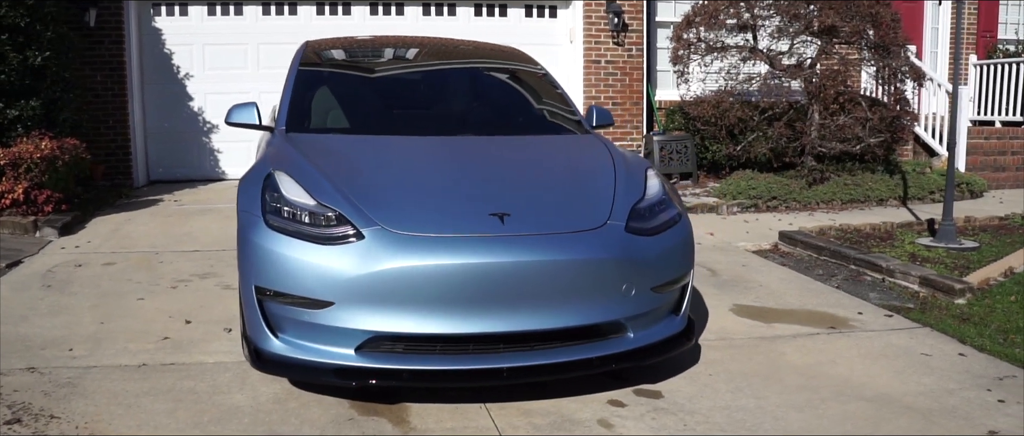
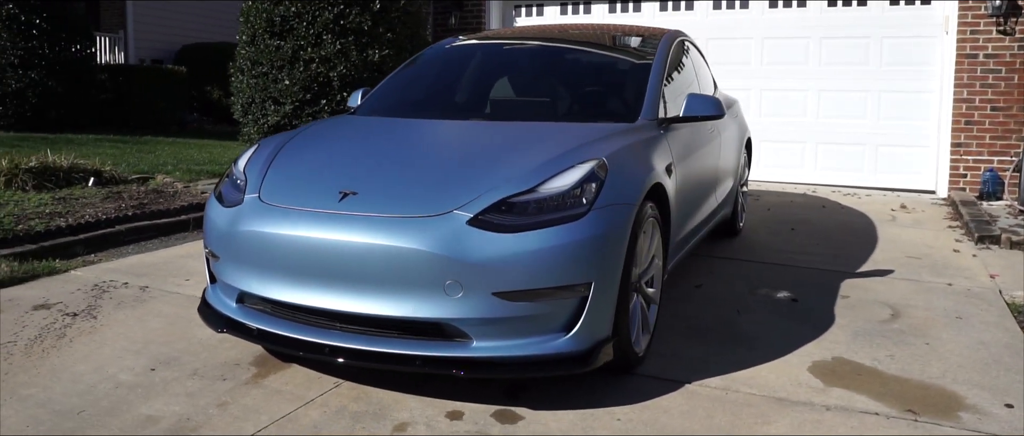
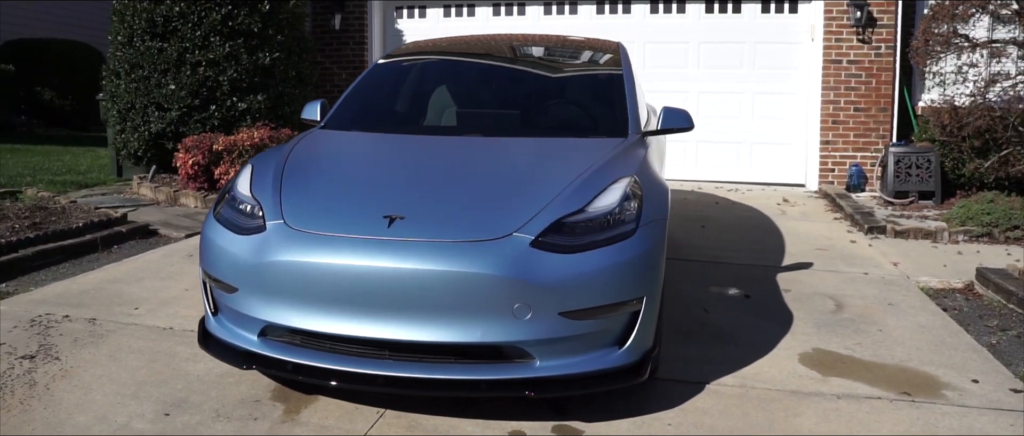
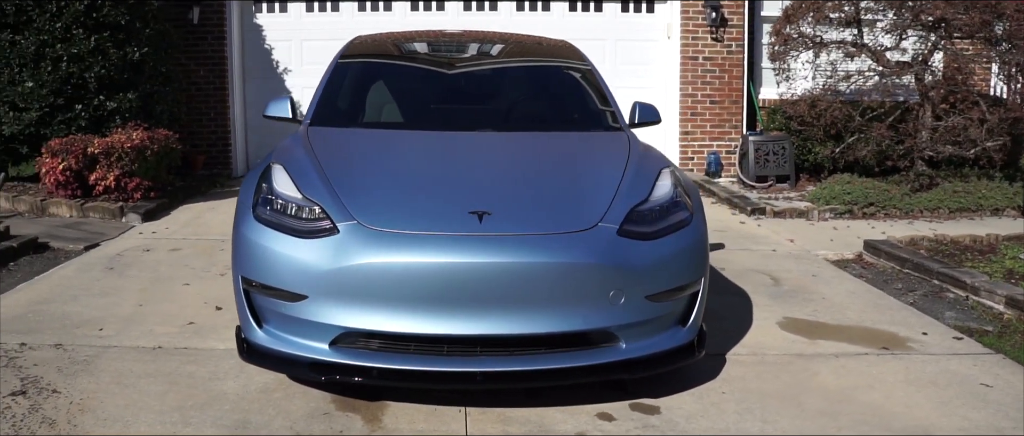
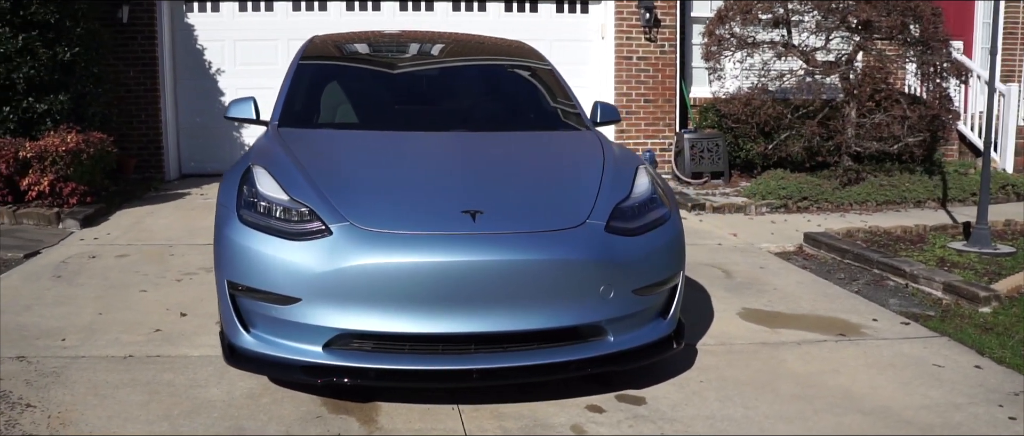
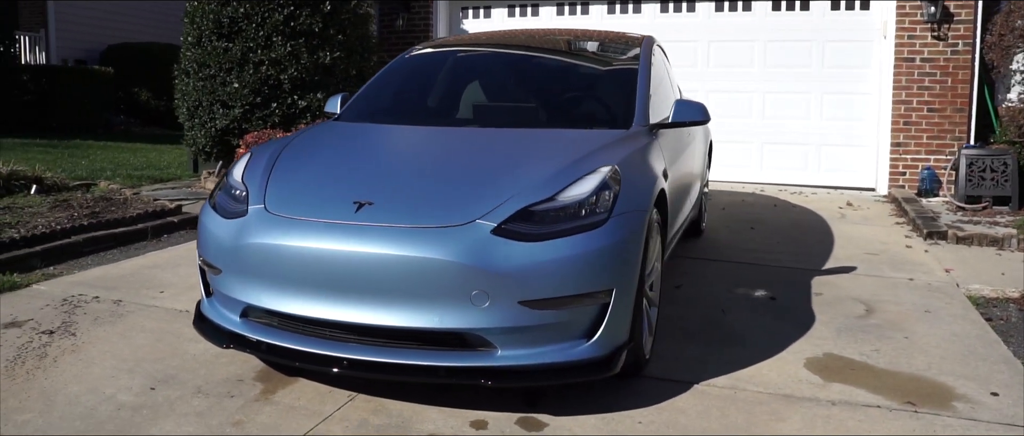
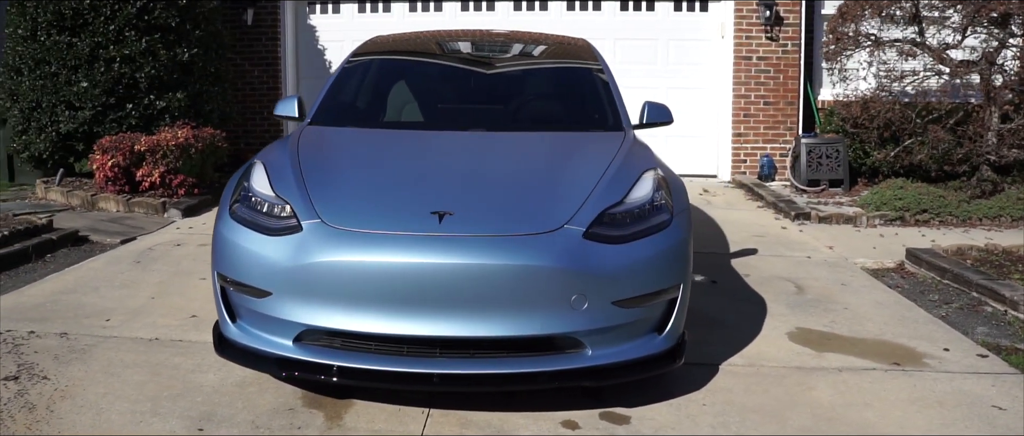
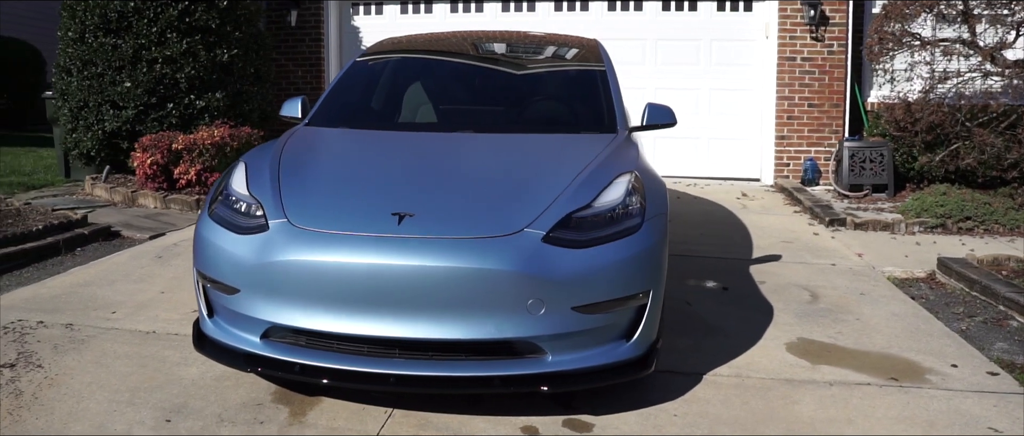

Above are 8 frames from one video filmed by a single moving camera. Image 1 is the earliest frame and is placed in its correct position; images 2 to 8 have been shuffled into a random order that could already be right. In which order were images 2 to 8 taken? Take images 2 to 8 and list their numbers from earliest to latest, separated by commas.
5, 4, 7, 8, 3, 6, 2
